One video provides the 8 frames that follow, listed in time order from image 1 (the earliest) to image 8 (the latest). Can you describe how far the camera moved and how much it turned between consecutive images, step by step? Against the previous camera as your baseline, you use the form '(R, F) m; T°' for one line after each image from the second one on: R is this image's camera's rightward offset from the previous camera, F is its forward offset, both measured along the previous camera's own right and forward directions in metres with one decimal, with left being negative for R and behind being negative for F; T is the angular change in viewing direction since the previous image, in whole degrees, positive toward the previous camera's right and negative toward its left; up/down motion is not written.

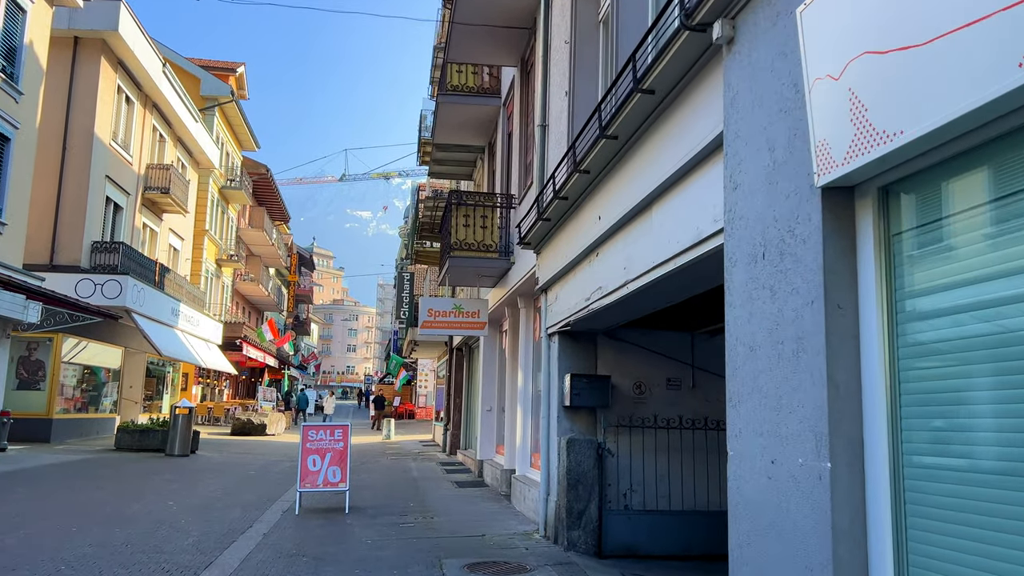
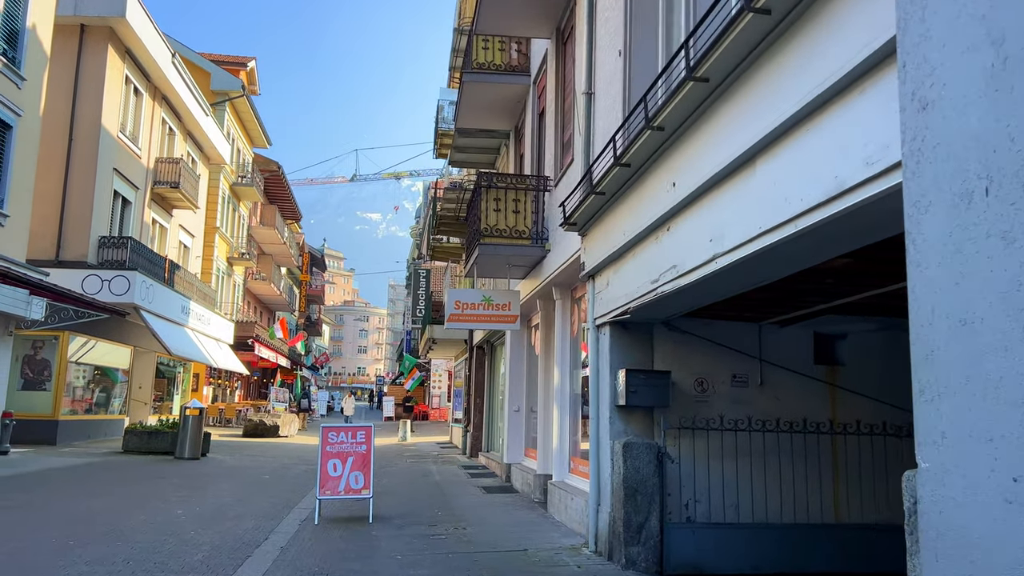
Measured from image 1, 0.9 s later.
(-0.3, +0.9) m; -1°
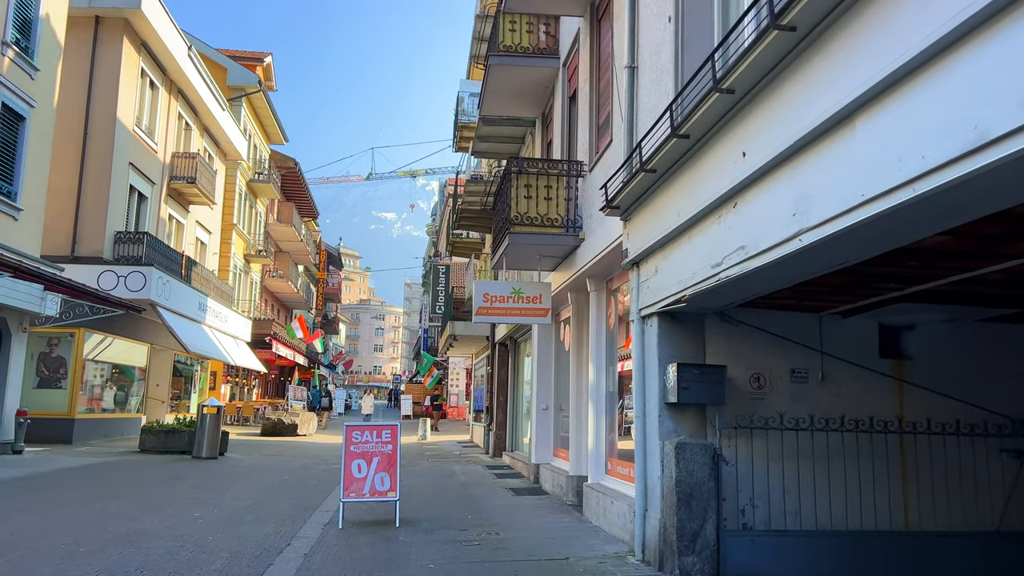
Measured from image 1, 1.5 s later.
(-0.2, +0.5) m; -1°
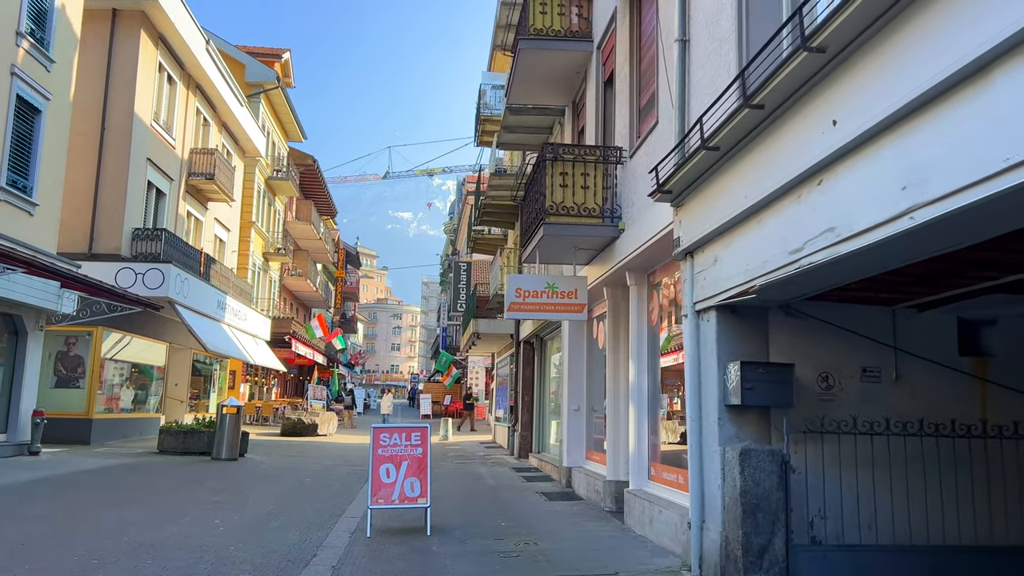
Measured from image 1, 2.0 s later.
(-0.2, +0.5) m; -1°
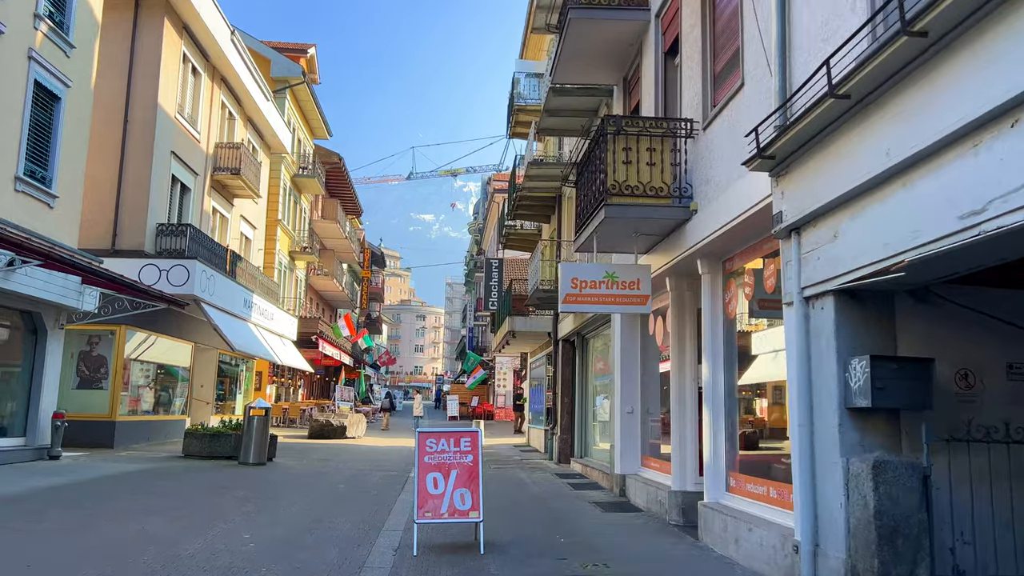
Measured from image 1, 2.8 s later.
(-0.4, +0.9) m; -2°
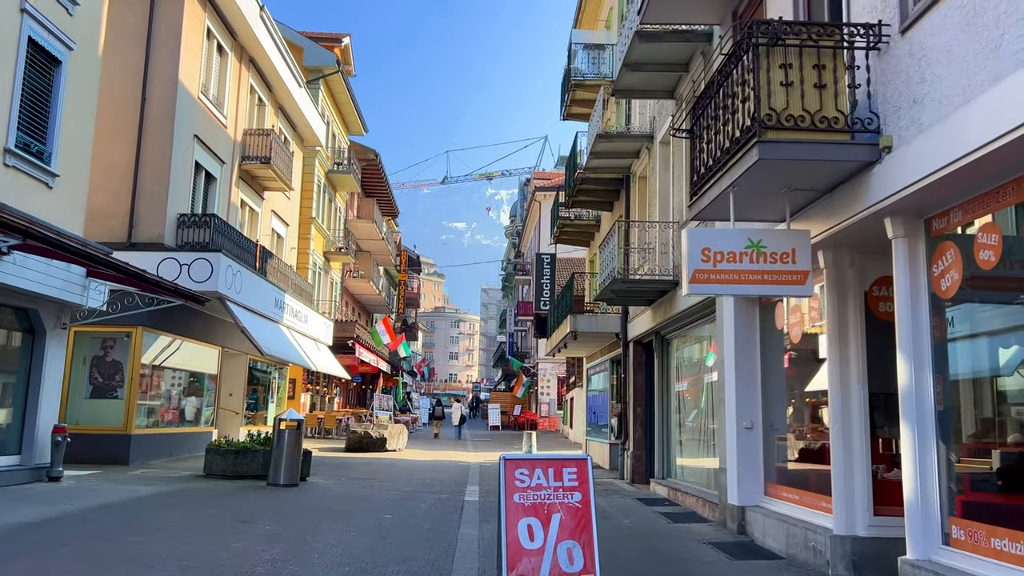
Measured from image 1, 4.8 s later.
(-0.6, +2.2) m; -2°
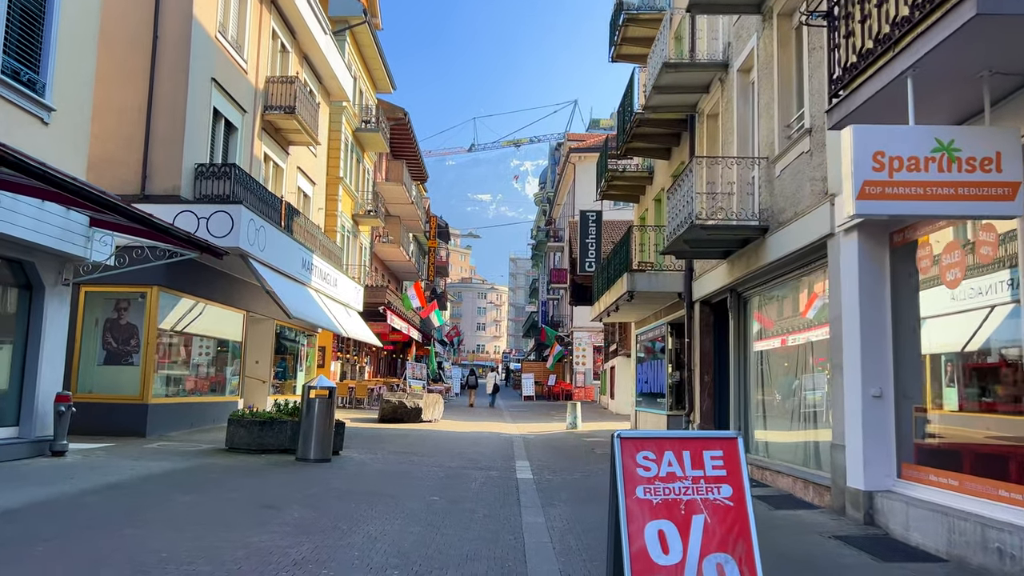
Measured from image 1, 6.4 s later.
(-0.5, +1.6) m; -2°
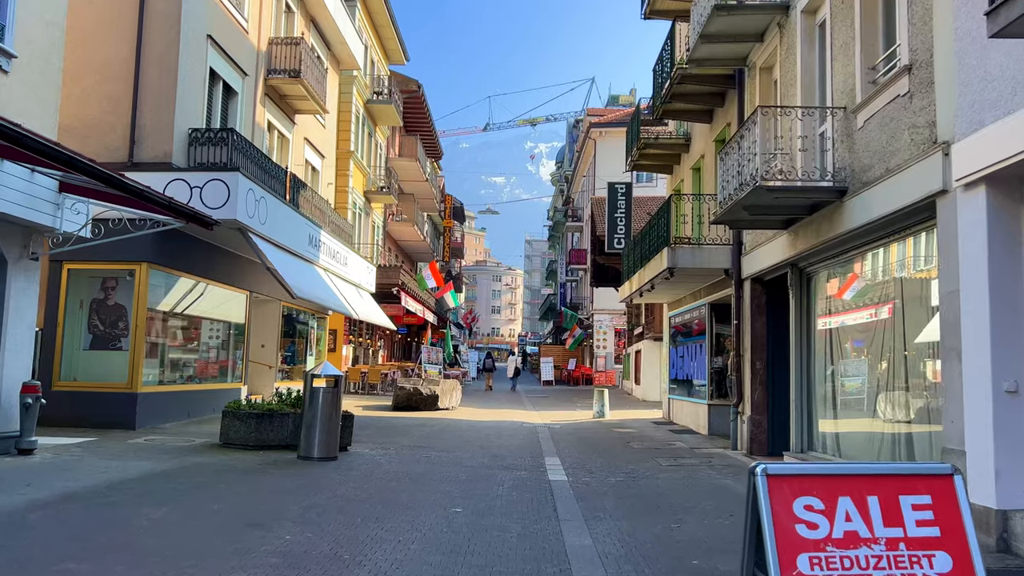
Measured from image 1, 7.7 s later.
(-0.2, +1.5) m; -1°
